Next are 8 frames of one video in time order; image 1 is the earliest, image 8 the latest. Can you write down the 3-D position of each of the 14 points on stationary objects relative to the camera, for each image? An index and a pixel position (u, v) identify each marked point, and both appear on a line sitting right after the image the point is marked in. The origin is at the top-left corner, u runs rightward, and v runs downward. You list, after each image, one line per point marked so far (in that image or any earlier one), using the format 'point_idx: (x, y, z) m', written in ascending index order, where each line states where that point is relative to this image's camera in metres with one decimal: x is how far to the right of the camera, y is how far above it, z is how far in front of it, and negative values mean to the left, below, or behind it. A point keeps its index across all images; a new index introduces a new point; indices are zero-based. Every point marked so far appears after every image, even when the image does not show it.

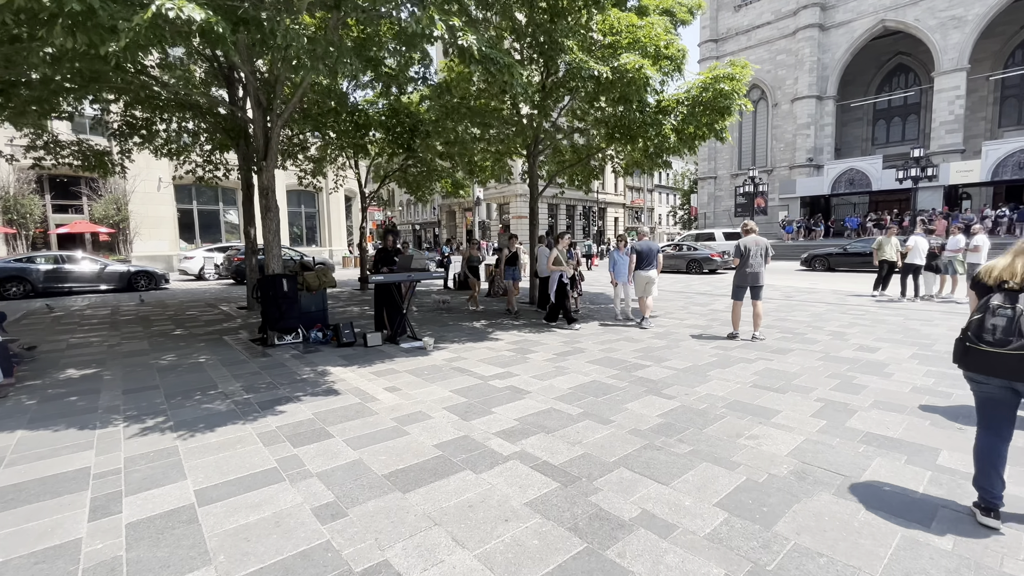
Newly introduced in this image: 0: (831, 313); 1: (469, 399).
0: (+6.7, -0.5, +9.7) m
1: (-0.4, -1.1, +4.5) m
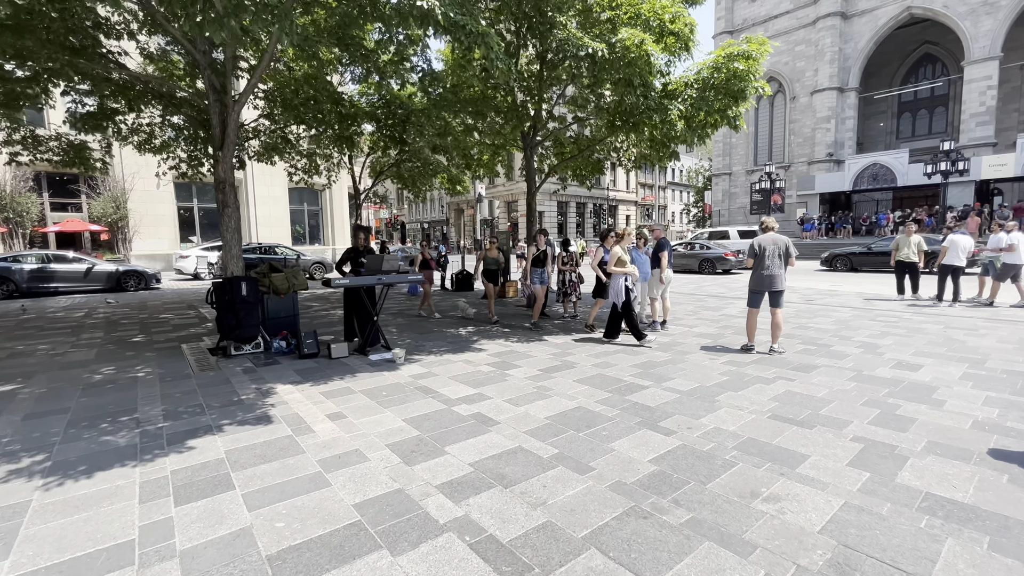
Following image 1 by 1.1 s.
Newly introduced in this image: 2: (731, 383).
0: (+6.6, -0.6, +8.7) m
1: (-0.7, -1.2, +3.7) m
2: (+2.3, -1.0, +4.8) m
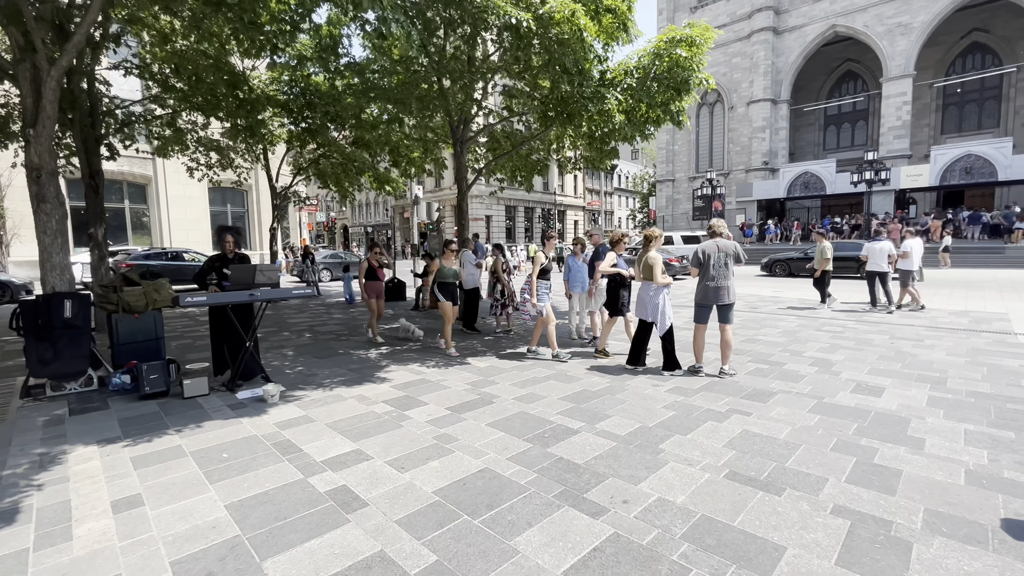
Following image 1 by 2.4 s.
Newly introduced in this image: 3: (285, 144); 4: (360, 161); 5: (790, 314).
0: (+5.3, -0.8, +8.2) m
1: (-1.5, -1.3, +2.5) m
2: (+1.4, -1.2, +4.0) m
3: (-6.7, +4.3, +13.6) m
4: (-4.4, +3.6, +13.1) m
5: (+6.2, -0.6, +10.2) m
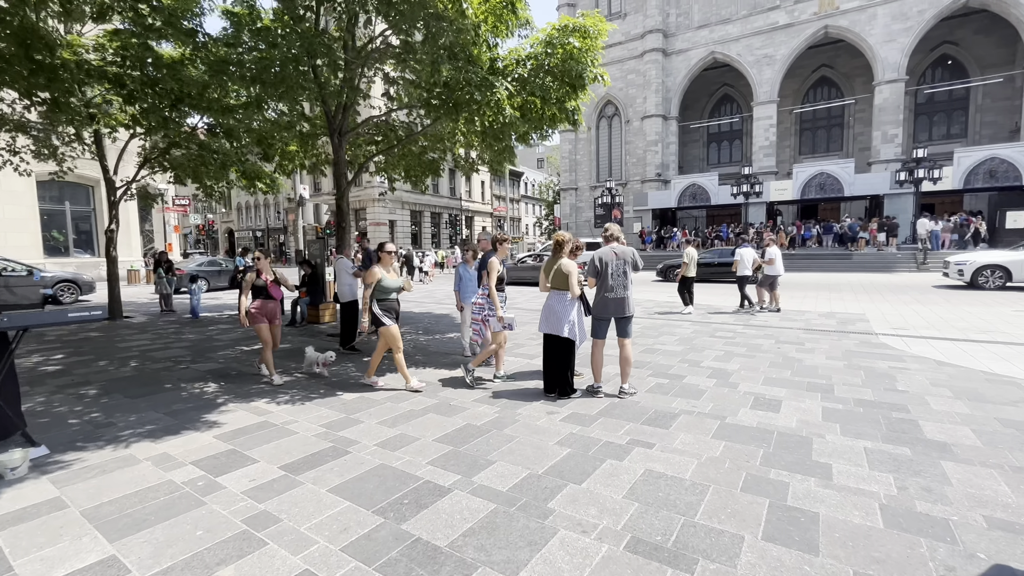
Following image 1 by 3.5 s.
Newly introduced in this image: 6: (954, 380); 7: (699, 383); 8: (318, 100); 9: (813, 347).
0: (+3.4, -0.9, +8.2) m
1: (-2.1, -1.5, +1.3) m
2: (+0.4, -1.3, +3.3) m
3: (-9.5, +3.9, +11.2) m
4: (-7.1, +3.3, +11.2) m
5: (+3.9, -0.7, +10.3) m
6: (+5.1, -1.1, +5.3) m
7: (+2.2, -1.1, +5.4) m
8: (-3.5, +3.4, +8.2) m
9: (+4.8, -0.9, +7.3) m
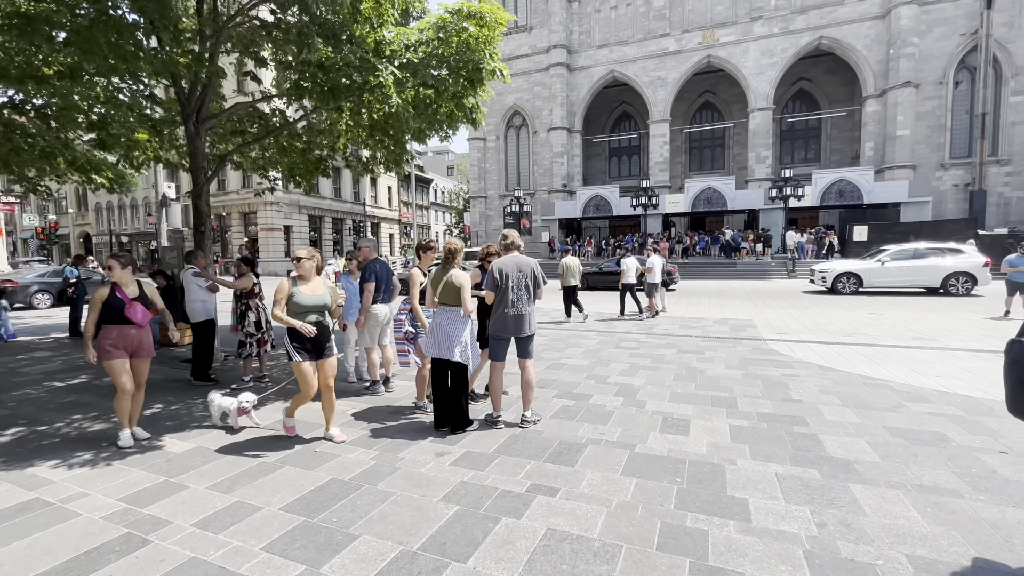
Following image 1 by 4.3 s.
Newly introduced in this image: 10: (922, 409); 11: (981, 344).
0: (+1.6, -1.1, +8.0) m
1: (-2.5, -1.6, +0.2) m
2: (-0.3, -1.4, +2.6) m
3: (-11.6, +3.6, +8.6) m
4: (-9.2, +2.9, +9.0) m
5: (+1.8, -0.9, +10.2) m
6: (+3.9, -1.2, +5.5) m
7: (+1.0, -1.3, +5.0) m
8: (-5.2, +3.1, +6.8) m
9: (+3.2, -1.1, +7.4) m
10: (+4.2, -1.2, +4.7) m
11: (+8.3, -1.0, +8.1) m
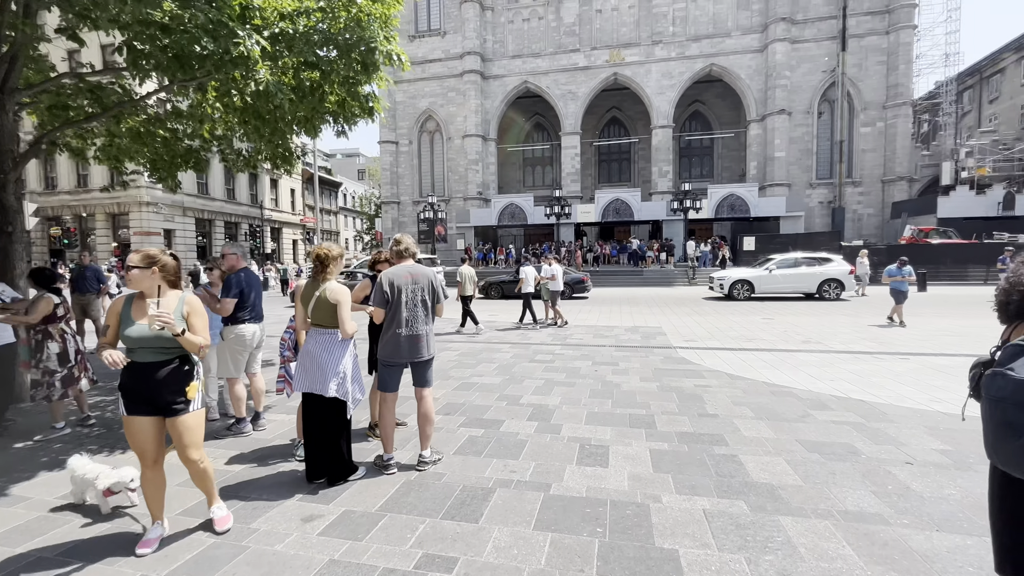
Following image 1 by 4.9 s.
0: (+0.1, -1.2, +7.5) m
1: (-2.5, -1.6, -0.9) m
2: (-0.8, -1.5, +1.8) m
3: (-13.1, +3.3, +5.8) m
4: (-10.8, +2.6, +6.6) m
5: (-0.1, -1.2, +9.7) m
6: (+2.8, -1.3, +5.5) m
7: (+0.1, -1.4, +4.5) m
8: (-6.4, +2.9, +5.1) m
9: (+1.8, -1.2, +7.2) m
10: (+3.3, -1.3, +4.7) m
11: (+6.7, -1.1, +8.8) m
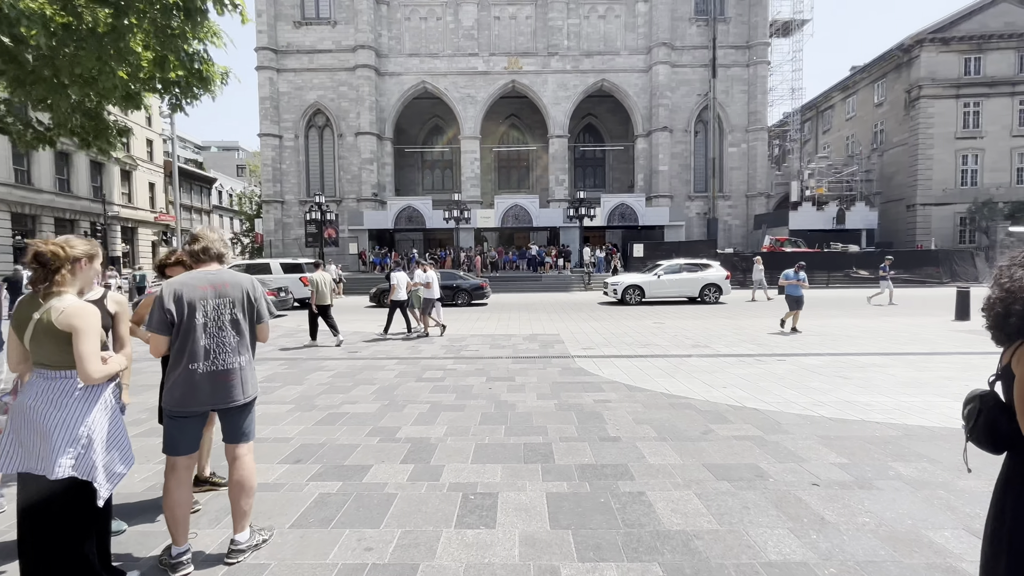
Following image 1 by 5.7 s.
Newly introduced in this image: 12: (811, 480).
0: (-1.5, -1.4, +6.5) m
1: (-2.3, -1.7, -2.3) m
2: (-1.3, -1.5, +0.8) m
3: (-14.2, +3.0, +2.2) m
4: (-12.1, +2.4, +3.4) m
5: (-2.3, -1.3, +8.6) m
6: (+1.5, -1.4, +5.1) m
7: (-1.0, -1.5, +3.5) m
8: (-7.5, +2.8, +2.9) m
9: (+0.2, -1.3, +6.6) m
10: (+2.1, -1.4, +4.5) m
11: (+4.6, -1.2, +9.2) m
12: (+2.2, -1.4, +3.5) m
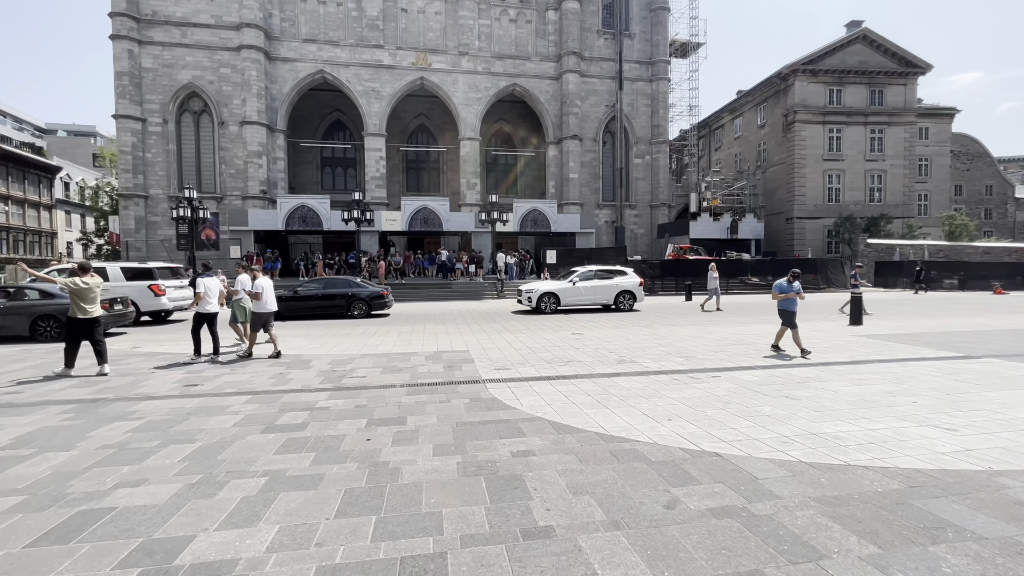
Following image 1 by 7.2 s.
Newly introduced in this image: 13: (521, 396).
0: (-2.6, -1.5, +4.5) m
1: (-1.8, -1.7, -4.3) m
2: (-1.3, -1.6, -1.1) m
3: (-14.3, +2.9, -2.1) m
4: (-12.4, +2.3, -0.5) m
5: (-3.8, -1.5, +6.4) m
6: (+0.6, -1.5, +3.7) m
7: (-1.5, -1.5, +1.6) m
8: (-7.8, +2.7, -0.1) m
9: (-1.0, -1.5, +4.9) m
10: (+1.3, -1.5, +3.2) m
11: (+2.9, -1.3, +8.3) m
12: (+1.6, -1.5, +2.2) m
13: (+0.1, -1.4, +6.1) m
